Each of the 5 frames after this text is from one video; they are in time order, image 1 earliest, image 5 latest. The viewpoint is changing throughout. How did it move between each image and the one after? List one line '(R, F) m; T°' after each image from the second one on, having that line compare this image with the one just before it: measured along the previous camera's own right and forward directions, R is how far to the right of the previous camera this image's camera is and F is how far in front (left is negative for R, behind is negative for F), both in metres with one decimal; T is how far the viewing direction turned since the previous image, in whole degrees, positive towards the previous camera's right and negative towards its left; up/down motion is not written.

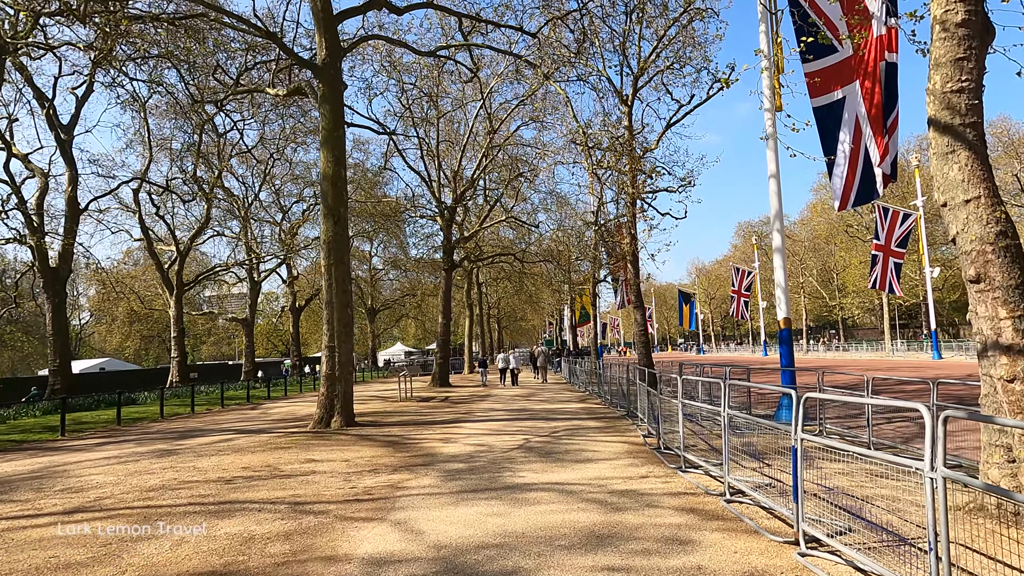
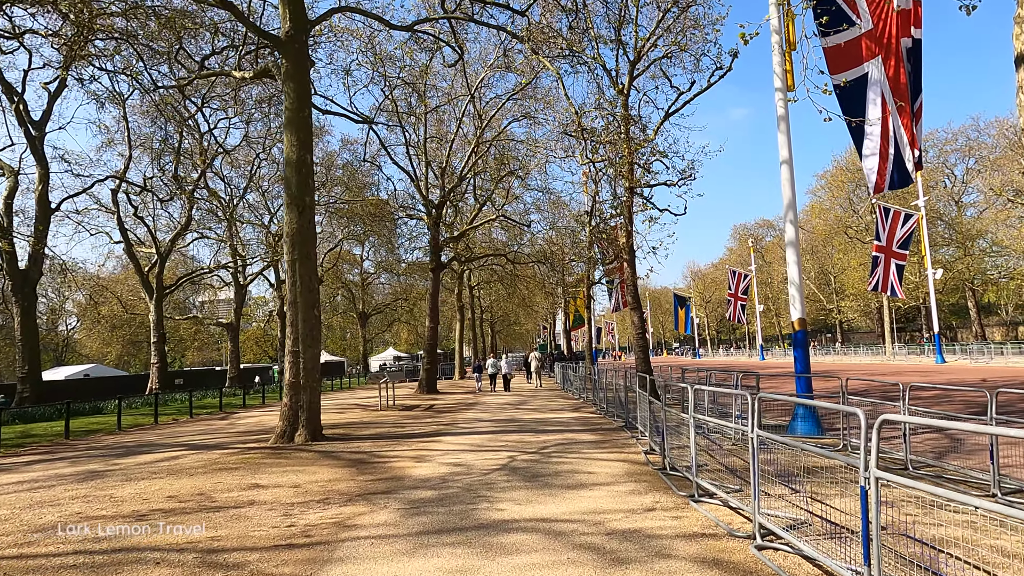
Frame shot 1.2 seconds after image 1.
(+0.2, +1.2) m; 0°
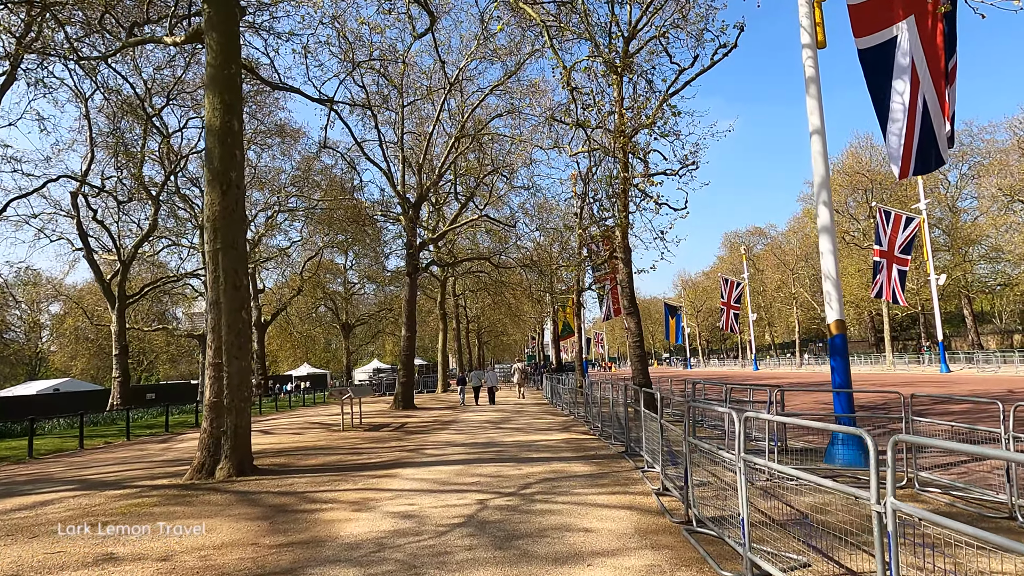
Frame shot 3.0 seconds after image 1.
(+0.2, +2.0) m; +1°
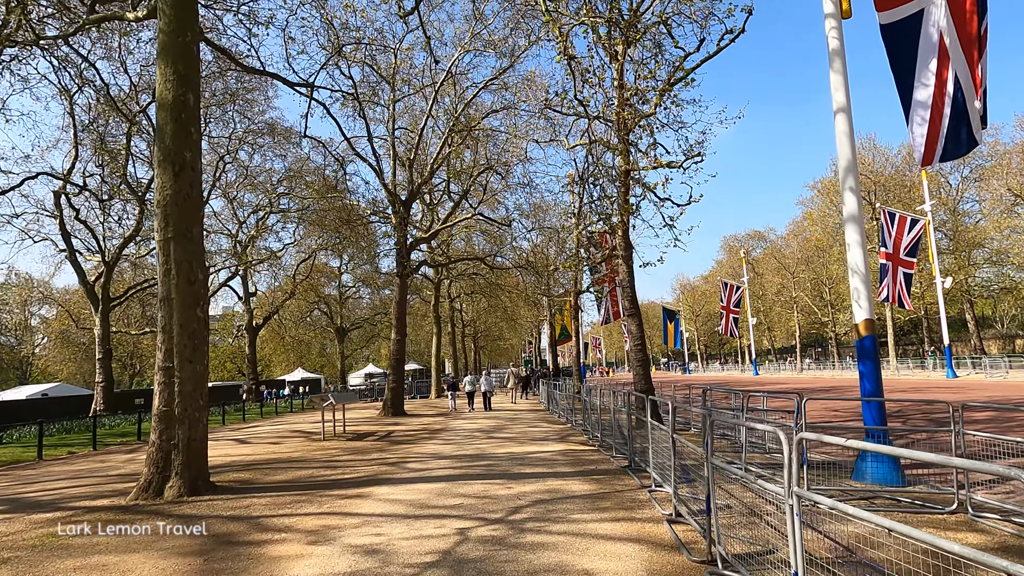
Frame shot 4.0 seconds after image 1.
(+0.1, +1.0) m; 0°
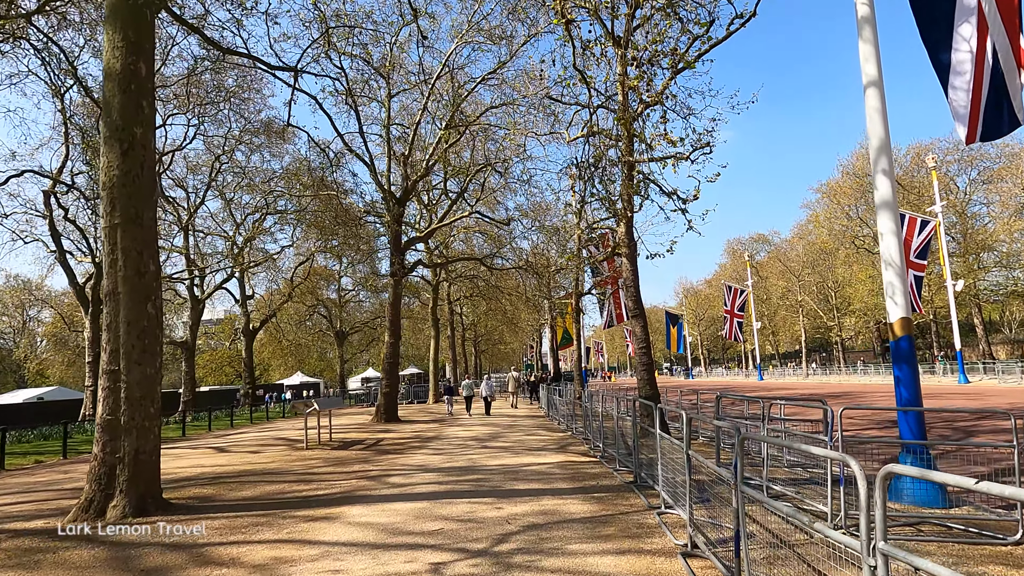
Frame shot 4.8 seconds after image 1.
(+0.1, +0.9) m; 0°
